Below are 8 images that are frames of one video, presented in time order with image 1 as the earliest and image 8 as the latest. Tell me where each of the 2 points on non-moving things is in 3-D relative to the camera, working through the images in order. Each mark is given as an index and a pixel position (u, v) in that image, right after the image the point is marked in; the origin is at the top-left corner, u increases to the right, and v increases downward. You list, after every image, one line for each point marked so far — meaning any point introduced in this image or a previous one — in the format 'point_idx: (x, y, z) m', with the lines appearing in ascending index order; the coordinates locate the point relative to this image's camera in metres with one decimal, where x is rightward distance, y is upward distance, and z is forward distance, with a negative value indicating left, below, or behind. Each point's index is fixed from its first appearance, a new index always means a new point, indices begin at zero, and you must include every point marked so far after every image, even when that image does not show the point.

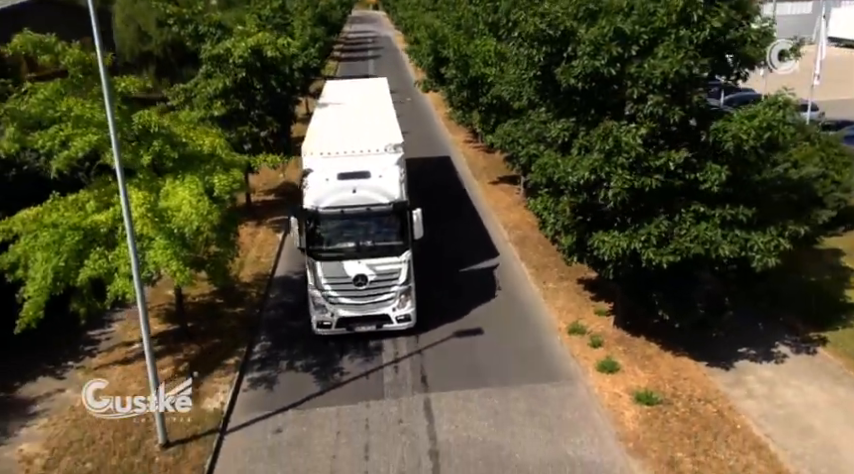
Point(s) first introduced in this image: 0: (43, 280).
0: (-5.8, -0.7, +11.8) m
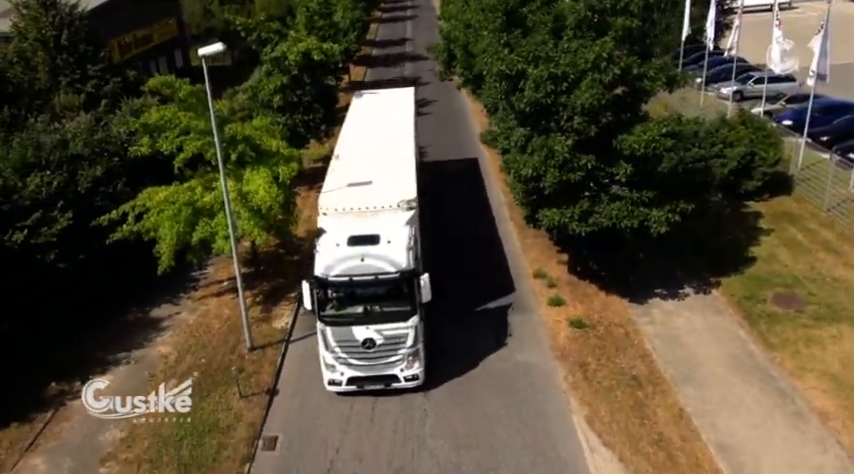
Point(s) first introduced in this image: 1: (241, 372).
0: (-5.9, -0.1, +17.9) m
1: (-3.9, -2.9, +16.8) m
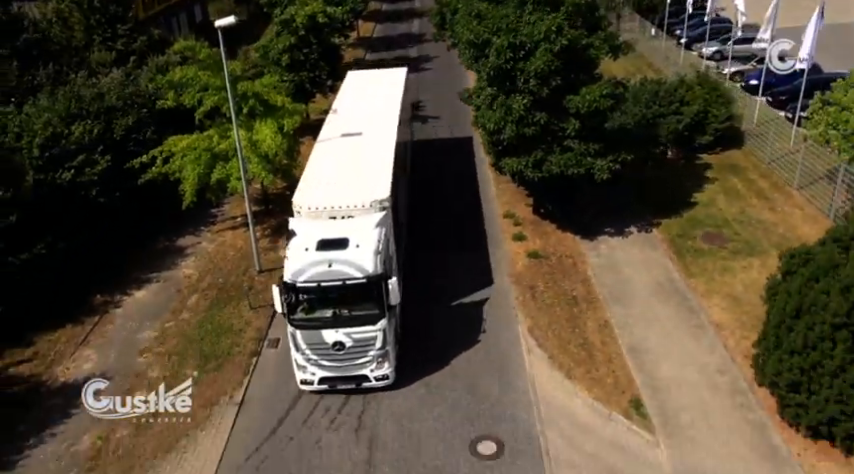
0: (-6.4, +1.5, +21.4) m
1: (-4.5, -1.4, +20.4) m
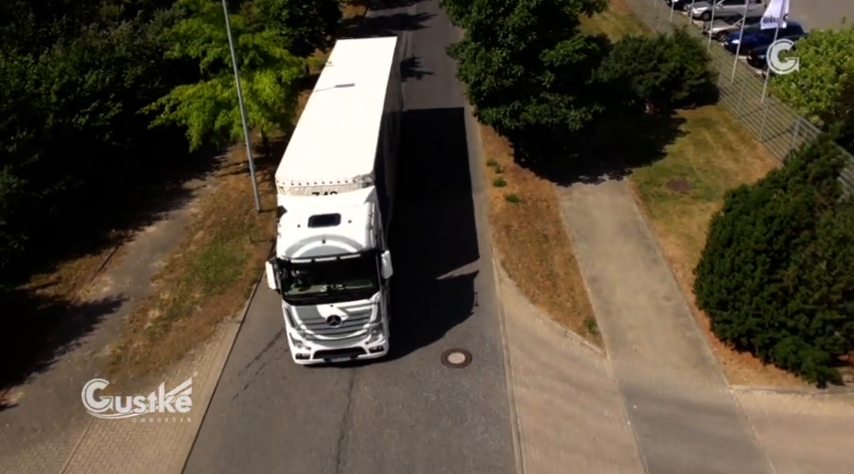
0: (-6.8, +3.3, +23.3) m
1: (-5.0, +0.3, +22.4) m
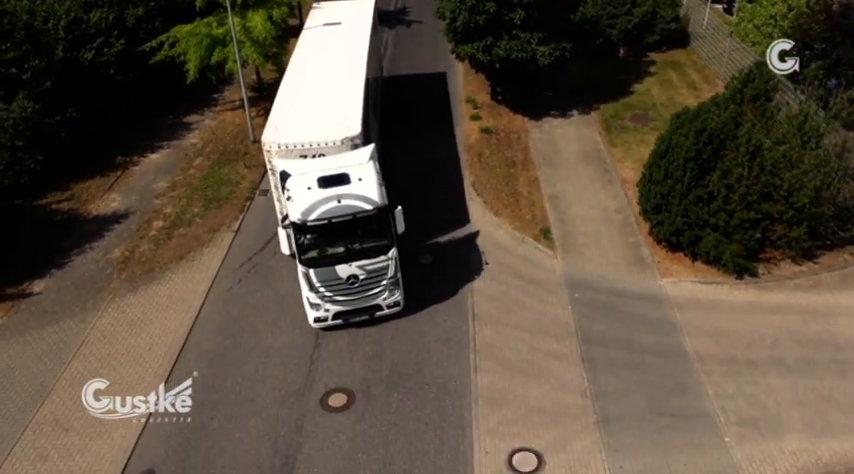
0: (-7.4, +5.7, +25.2) m
1: (-5.6, +2.6, +24.5) m
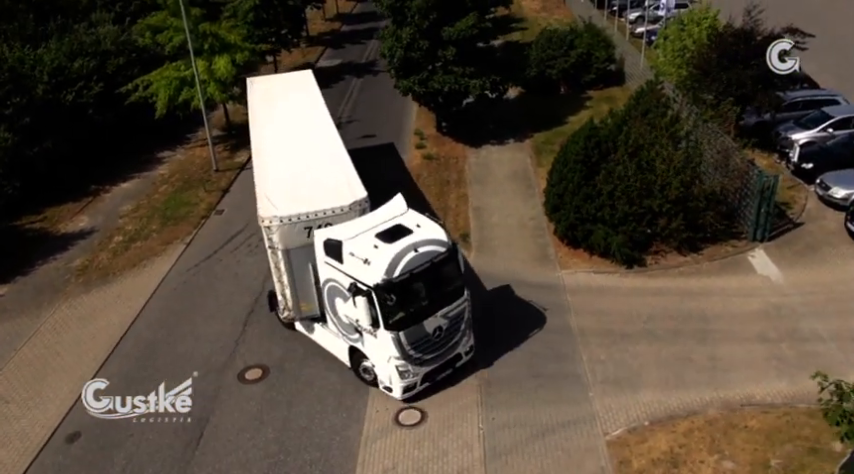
0: (-9.3, +4.9, +27.6) m
1: (-7.4, +1.9, +26.6) m
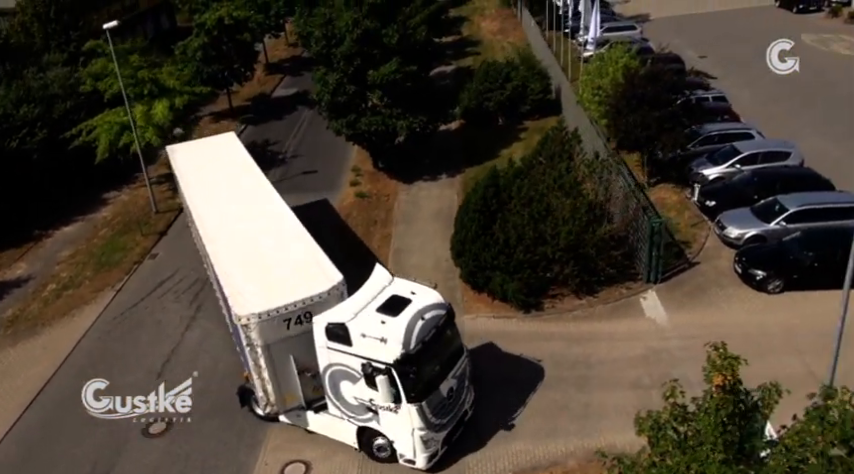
0: (-11.7, +3.4, +28.4) m
1: (-9.7, +0.5, +27.4) m
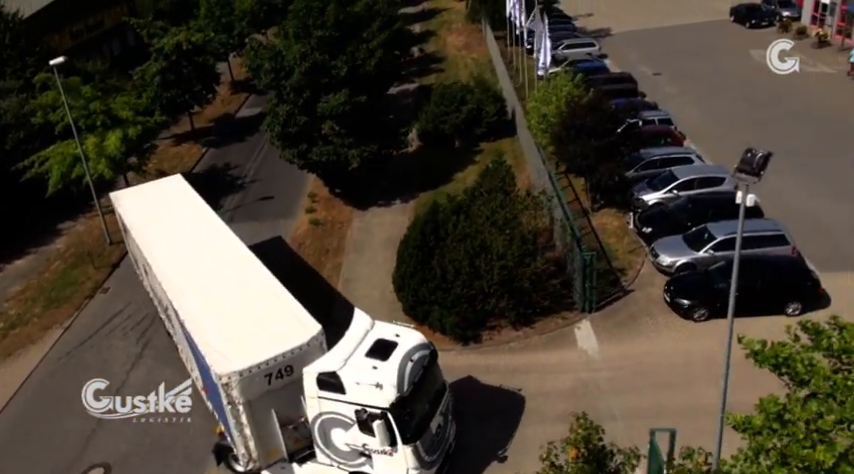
0: (-13.4, +2.3, +28.7) m
1: (-11.4, -0.6, +27.7) m
